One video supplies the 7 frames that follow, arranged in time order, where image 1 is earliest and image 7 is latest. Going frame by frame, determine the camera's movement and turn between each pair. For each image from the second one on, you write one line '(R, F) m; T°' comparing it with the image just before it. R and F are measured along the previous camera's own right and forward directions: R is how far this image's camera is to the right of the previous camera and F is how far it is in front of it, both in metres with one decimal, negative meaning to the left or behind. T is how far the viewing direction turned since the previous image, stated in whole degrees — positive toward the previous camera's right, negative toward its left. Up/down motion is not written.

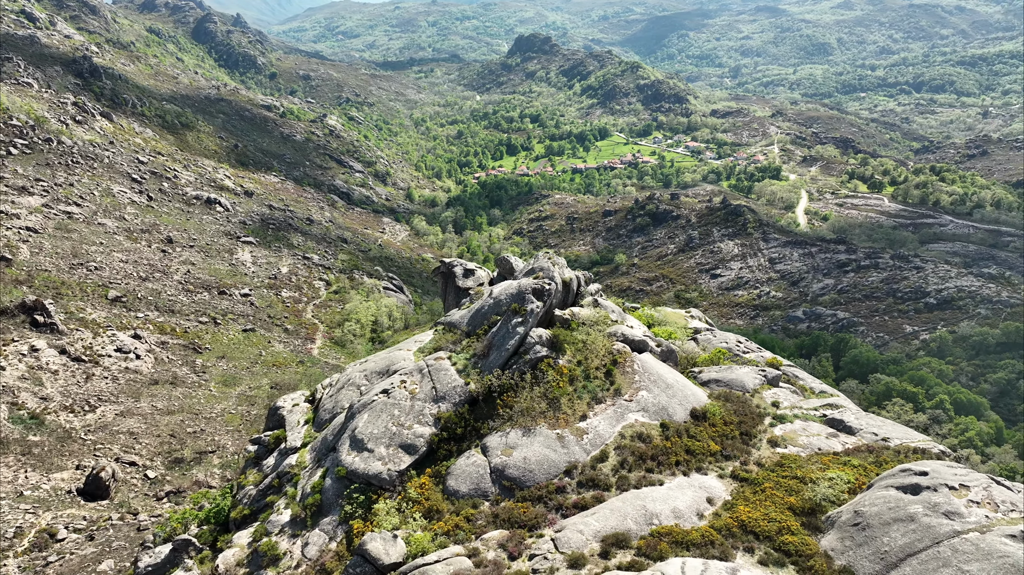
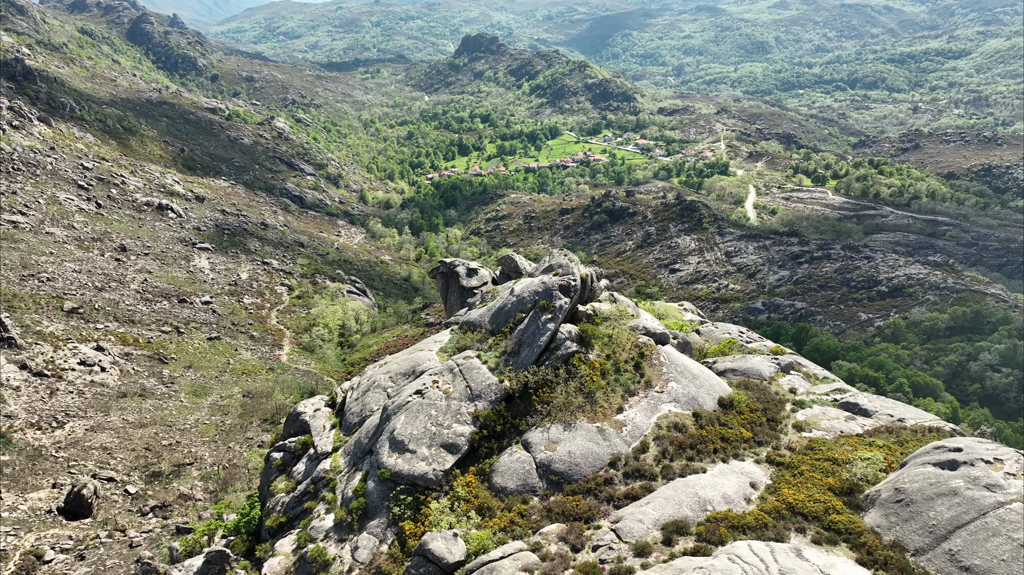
(-2.1, -0.1) m; +4°
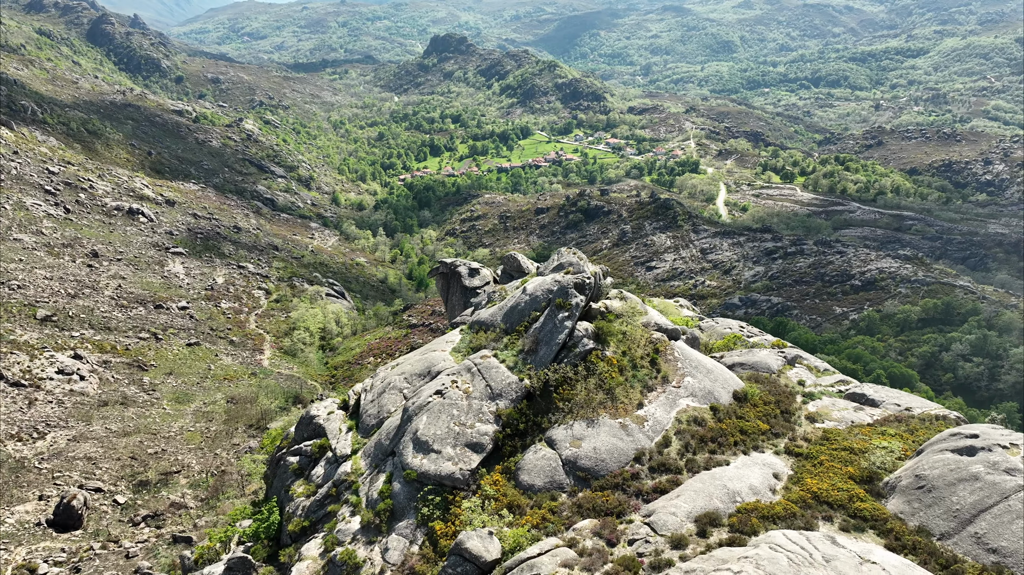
(-1.2, -0.1) m; +2°
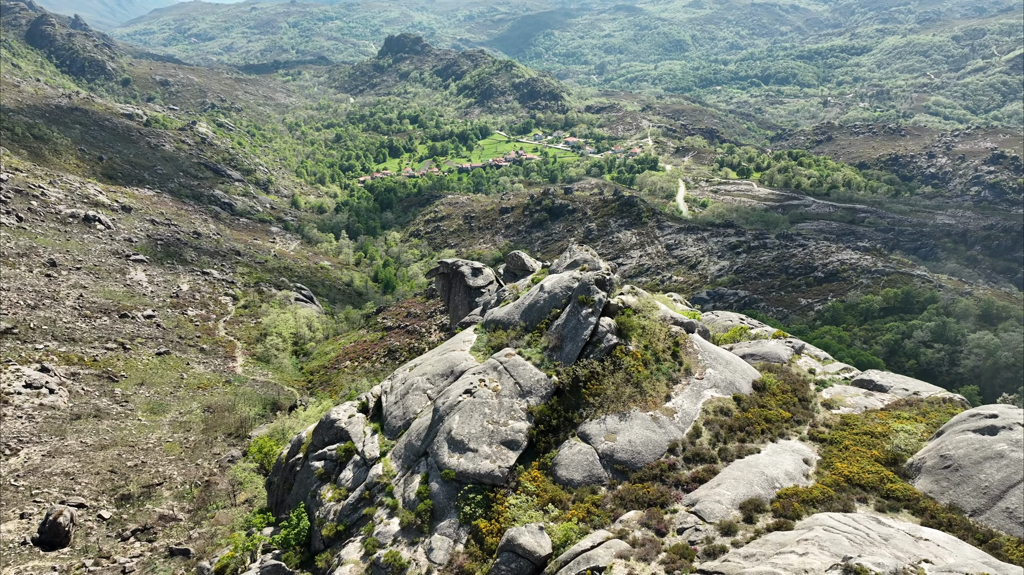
(-1.7, -0.1) m; +3°
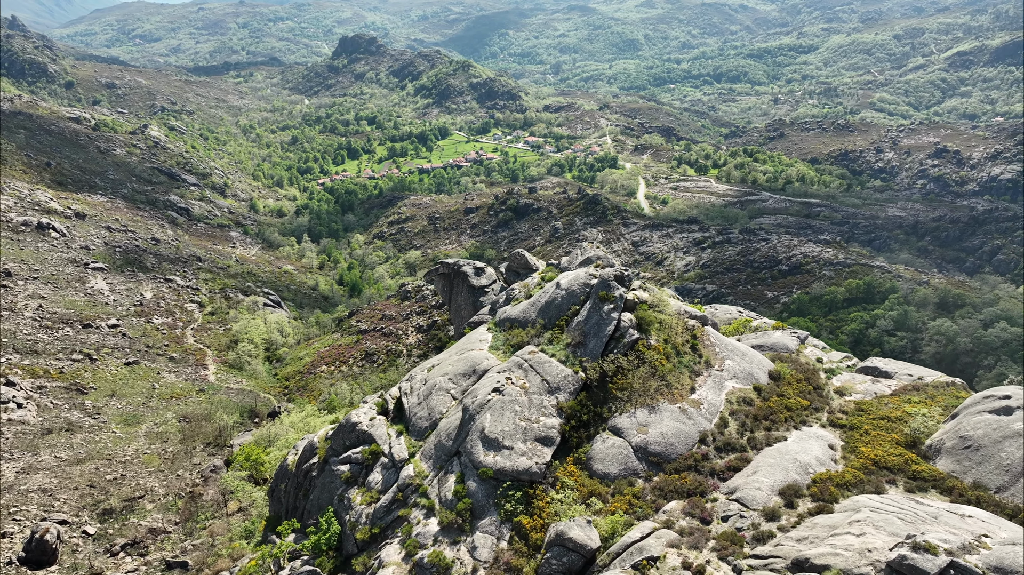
(-1.7, -0.1) m; +3°
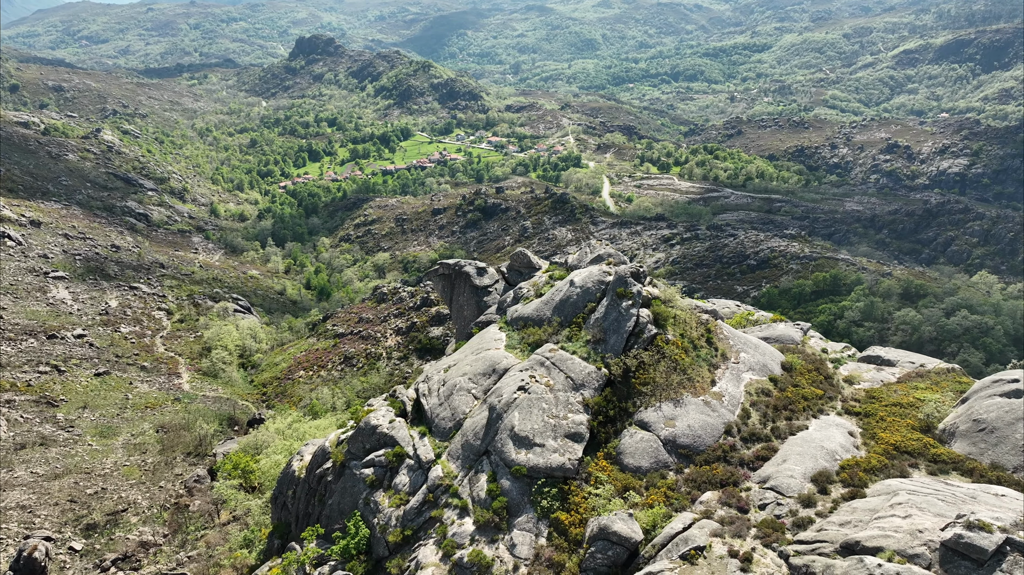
(-1.6, -0.1) m; +3°
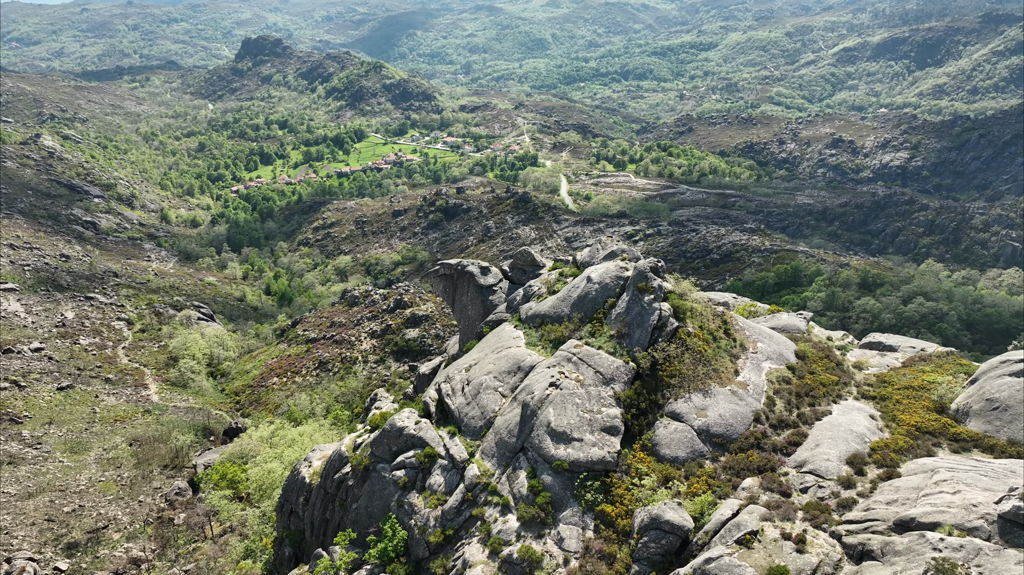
(-1.9, -0.1) m; +4°
